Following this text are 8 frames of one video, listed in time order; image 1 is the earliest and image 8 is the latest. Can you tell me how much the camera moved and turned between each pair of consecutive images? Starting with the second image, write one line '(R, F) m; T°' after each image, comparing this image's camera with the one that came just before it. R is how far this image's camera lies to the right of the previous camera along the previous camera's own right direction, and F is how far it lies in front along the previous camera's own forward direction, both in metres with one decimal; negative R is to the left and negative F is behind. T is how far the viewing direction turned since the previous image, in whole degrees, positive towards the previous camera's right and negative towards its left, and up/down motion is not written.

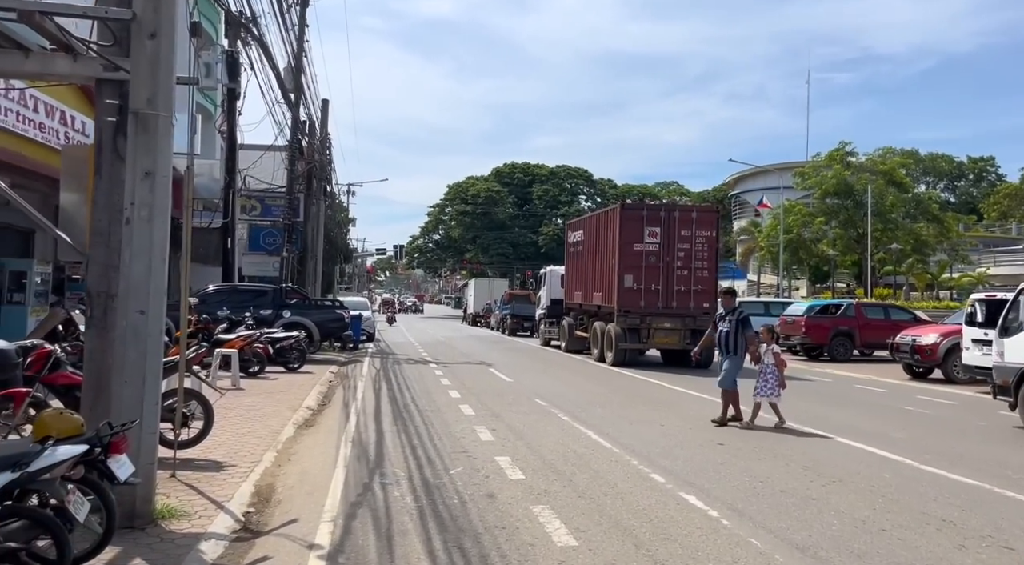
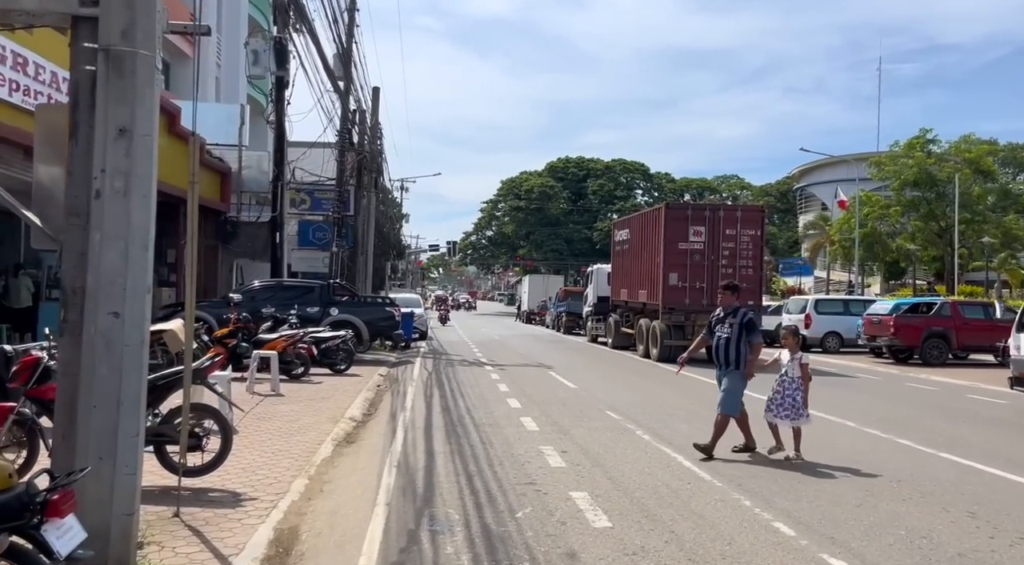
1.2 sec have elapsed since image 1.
(-0.2, +1.5) m; -4°
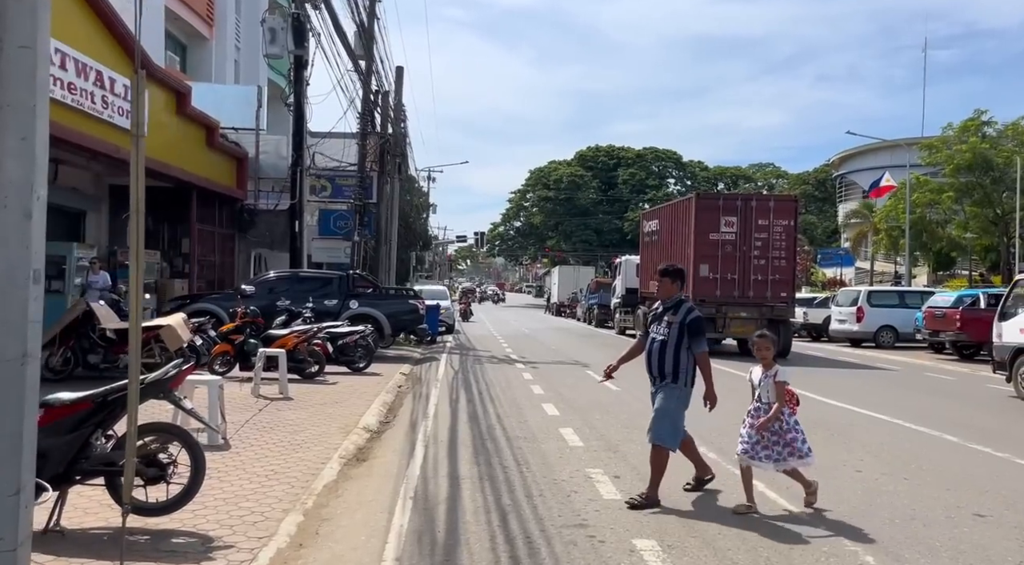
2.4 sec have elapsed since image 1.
(-0.1, +1.5) m; -2°
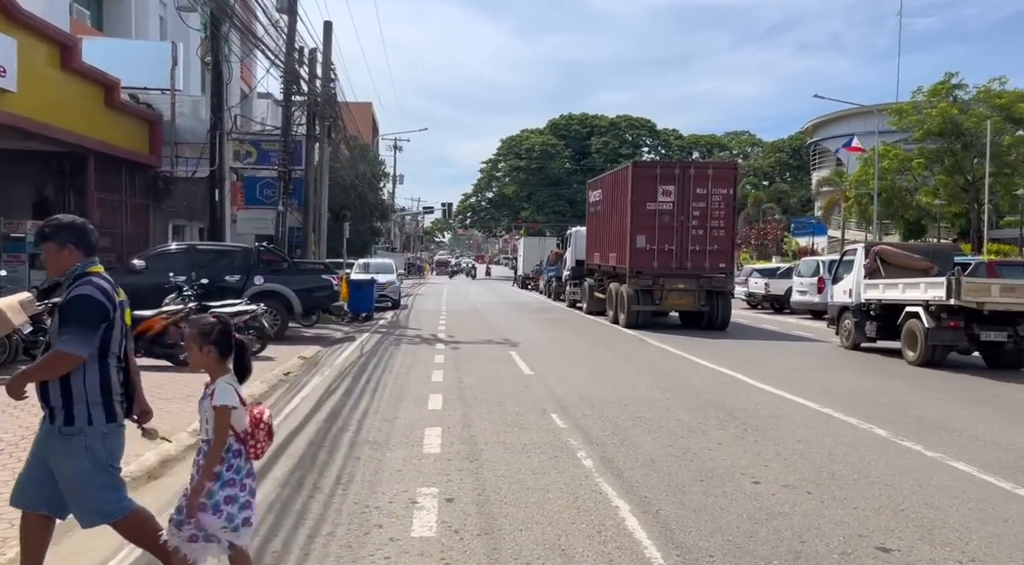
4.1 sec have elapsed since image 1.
(+1.2, +1.5) m; +1°
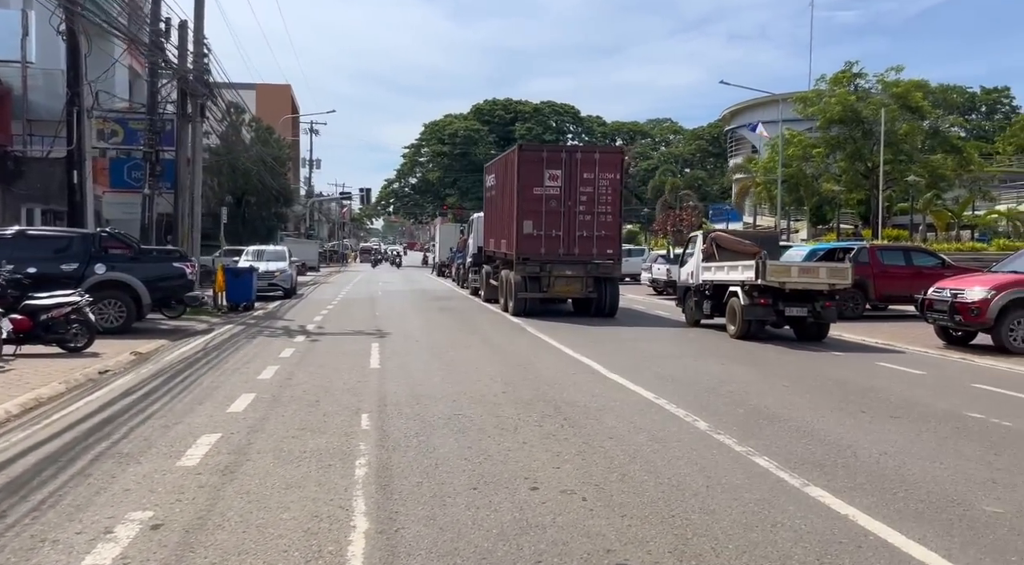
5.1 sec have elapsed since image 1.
(+1.3, +0.7) m; +5°
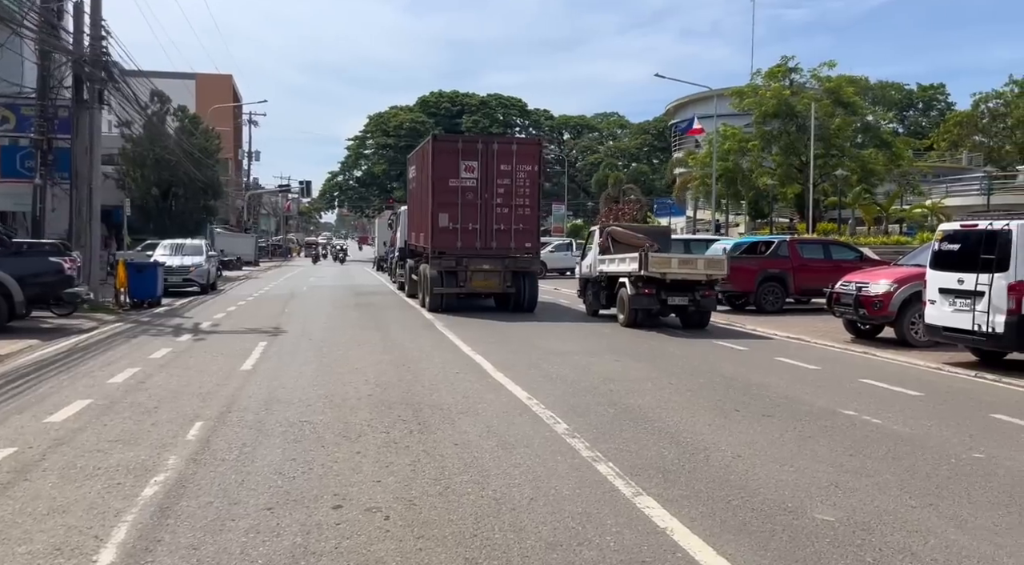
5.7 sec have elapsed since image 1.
(+1.0, +0.5) m; +3°
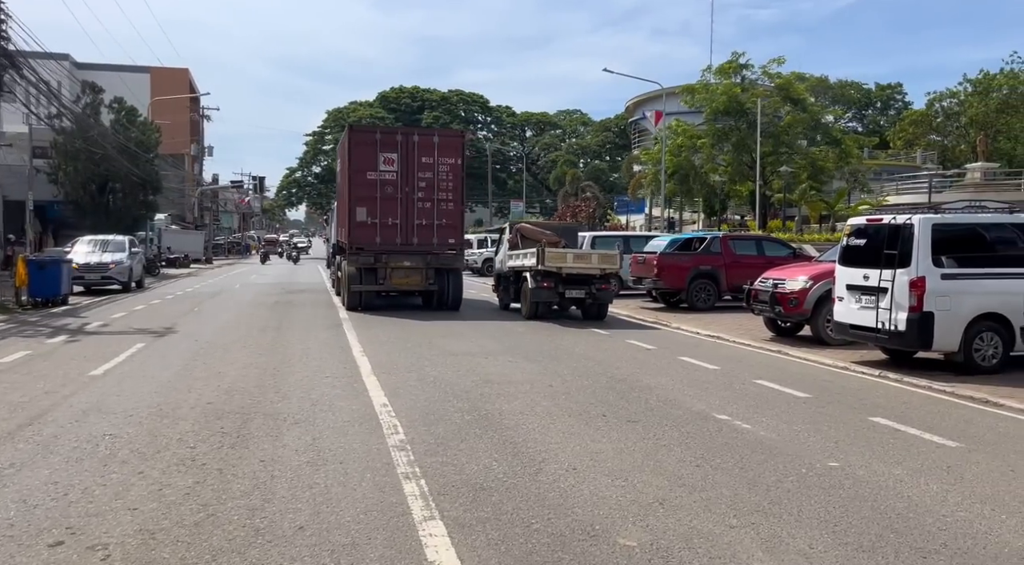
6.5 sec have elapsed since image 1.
(+1.2, +0.6) m; +2°
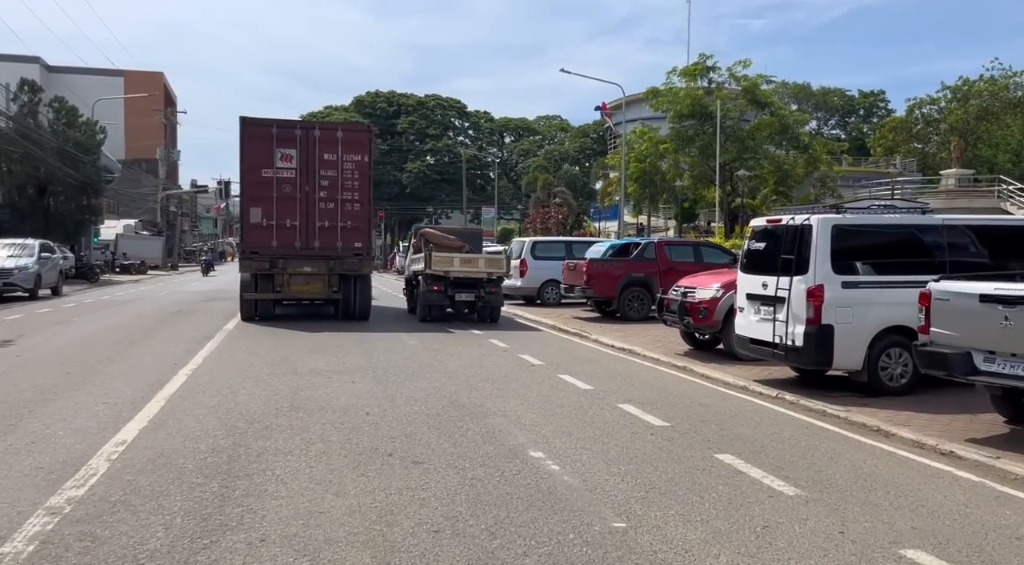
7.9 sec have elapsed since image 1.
(+1.8, +1.5) m; +1°
